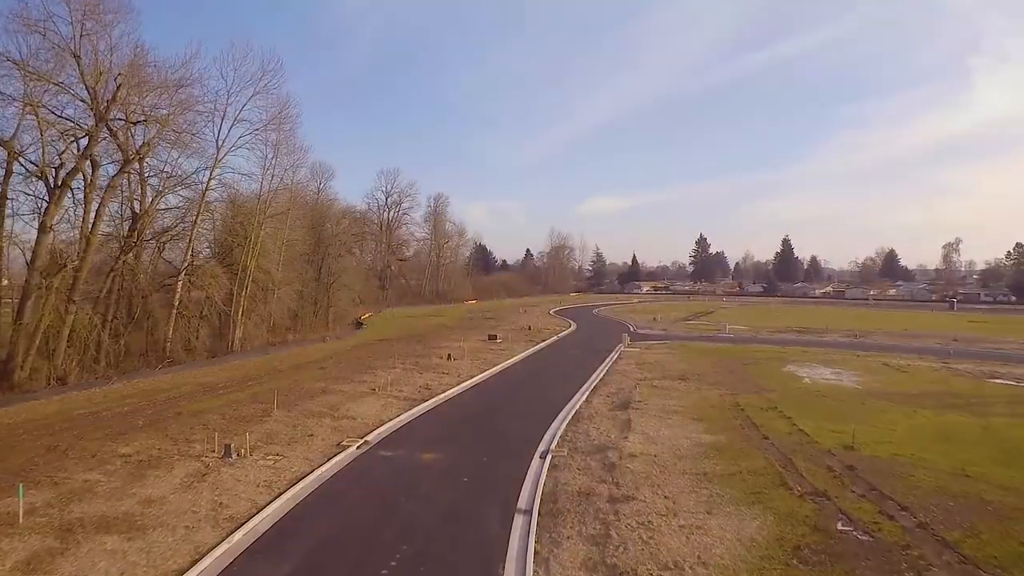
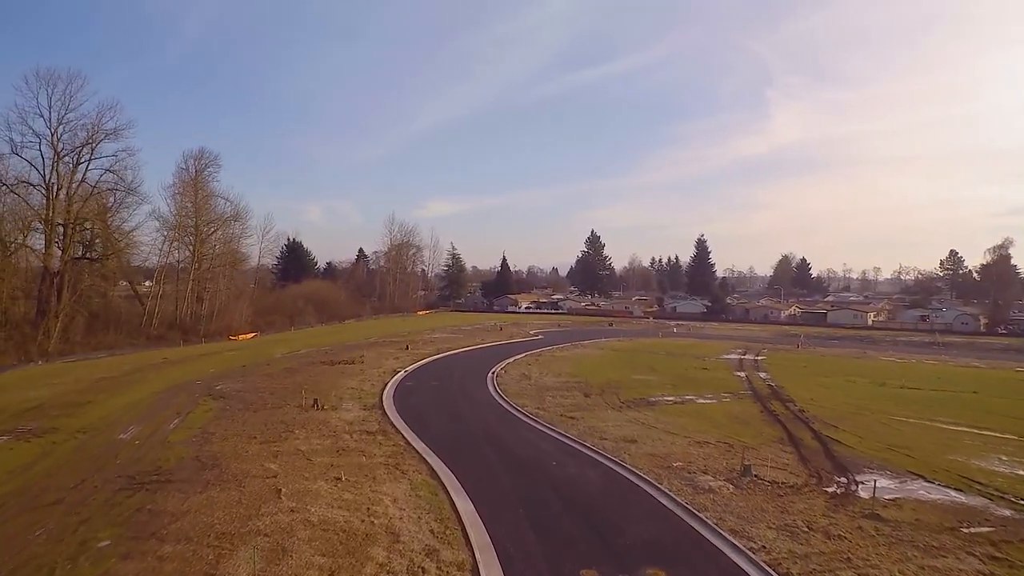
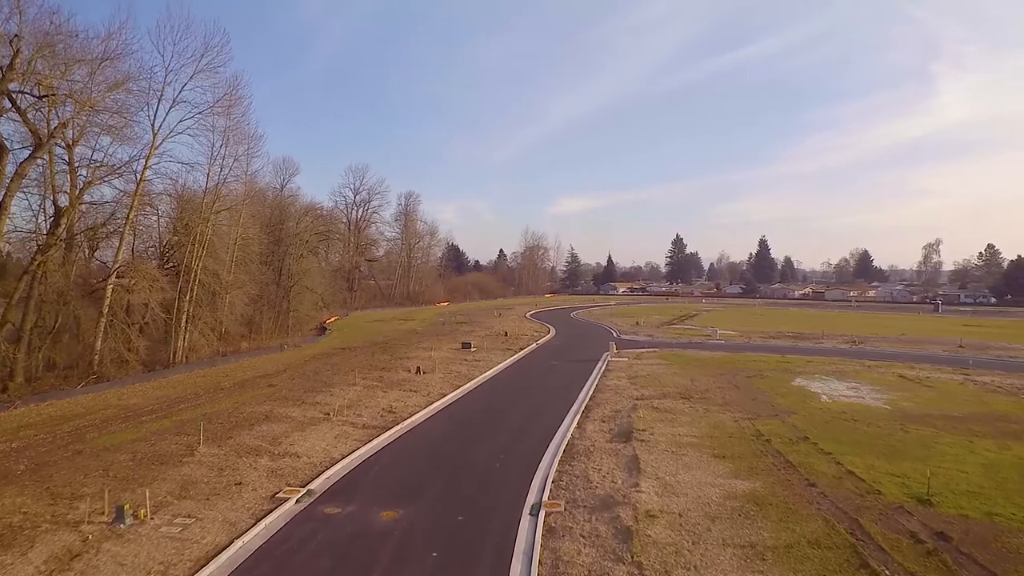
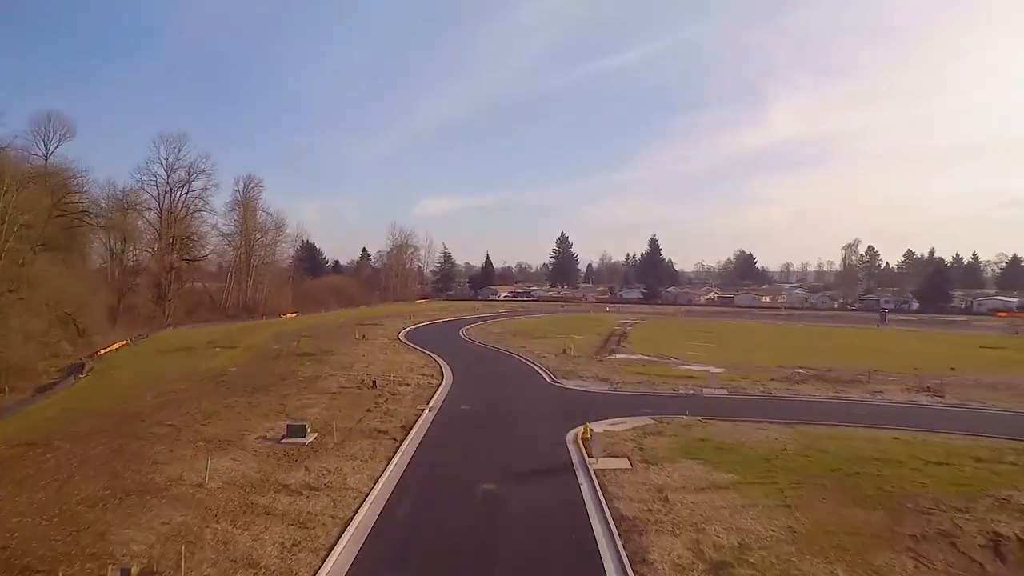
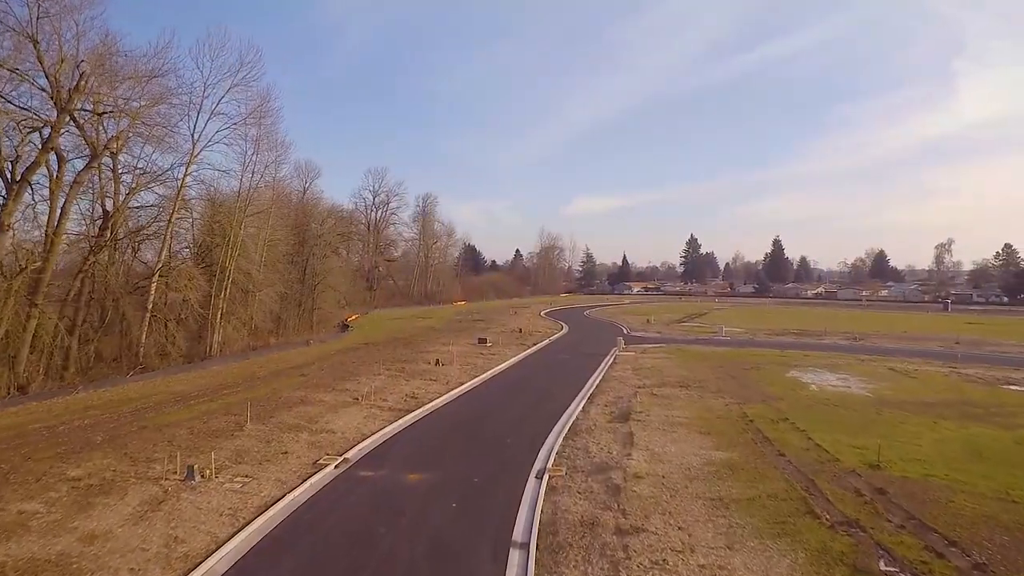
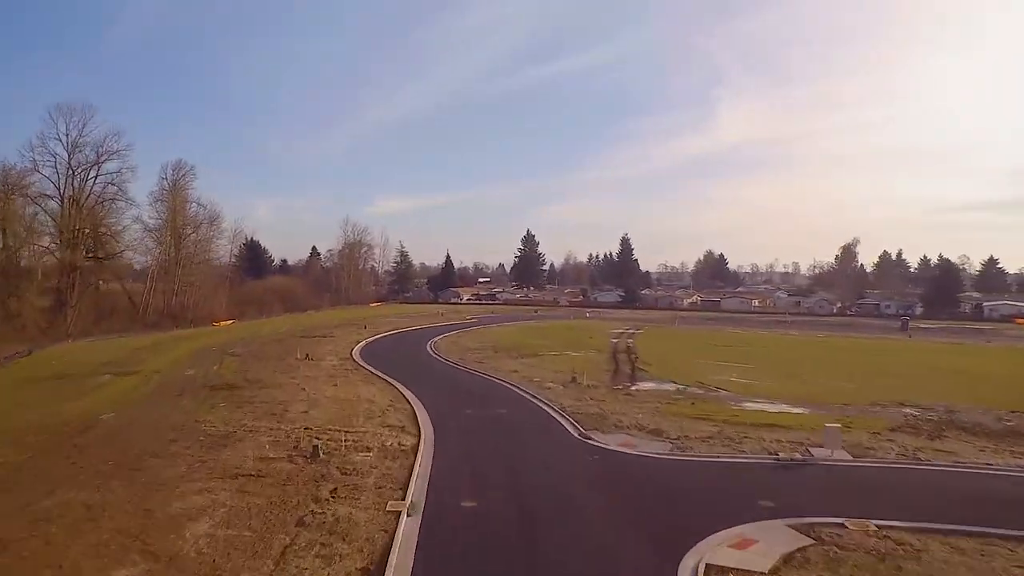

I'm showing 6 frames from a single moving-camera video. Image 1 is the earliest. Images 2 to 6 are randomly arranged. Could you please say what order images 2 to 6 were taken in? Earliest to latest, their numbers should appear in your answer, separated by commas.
5, 3, 4, 6, 2
